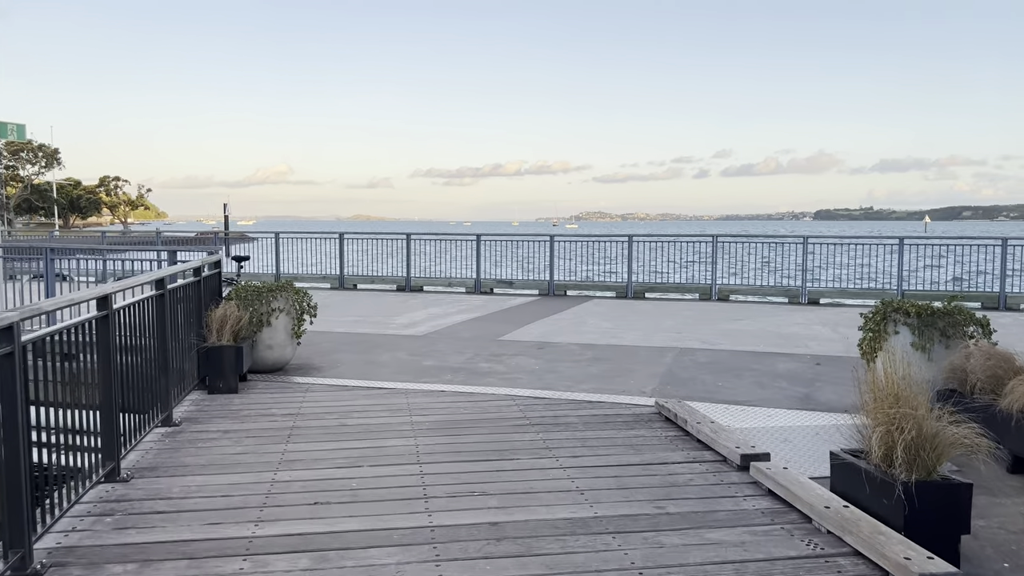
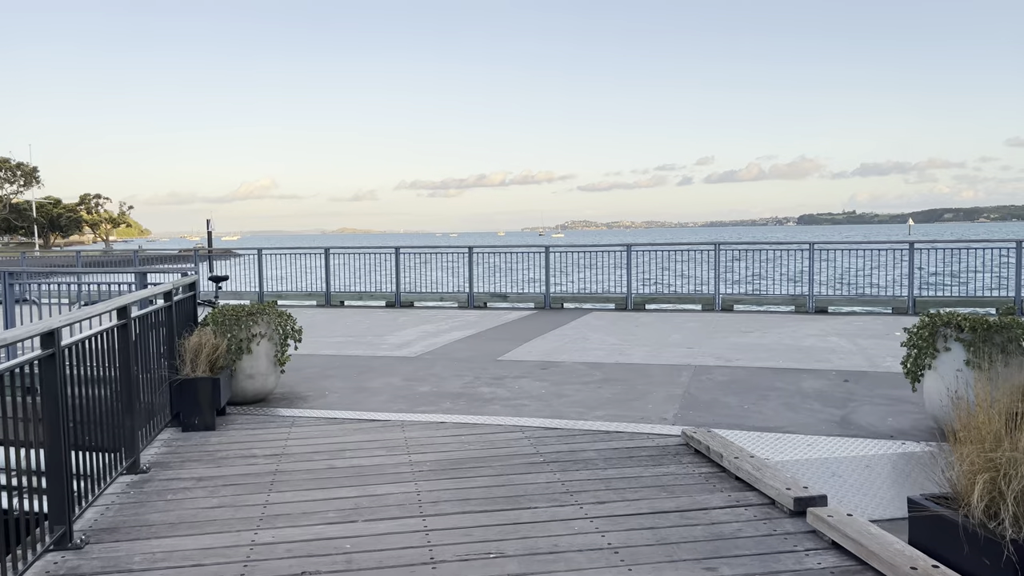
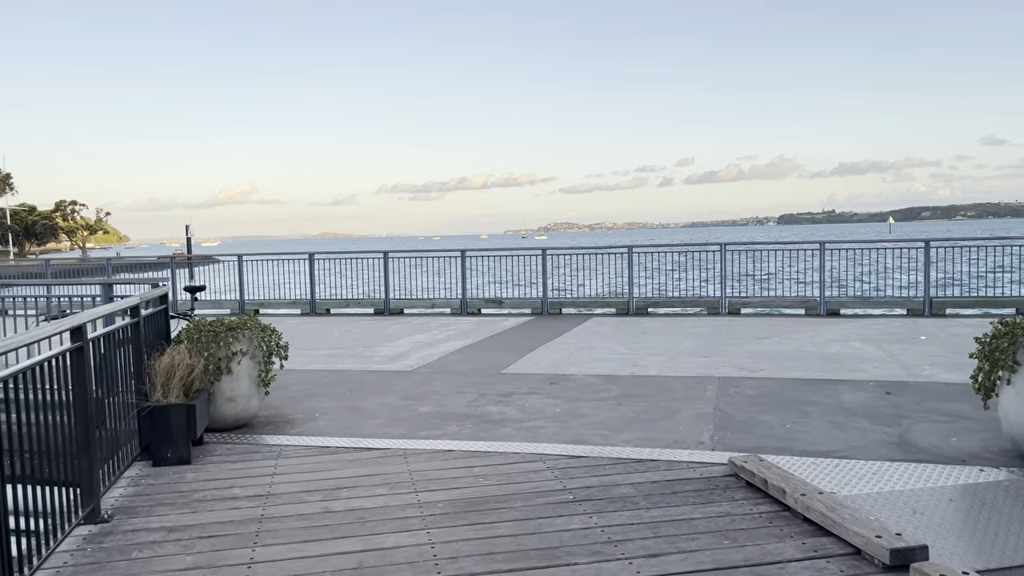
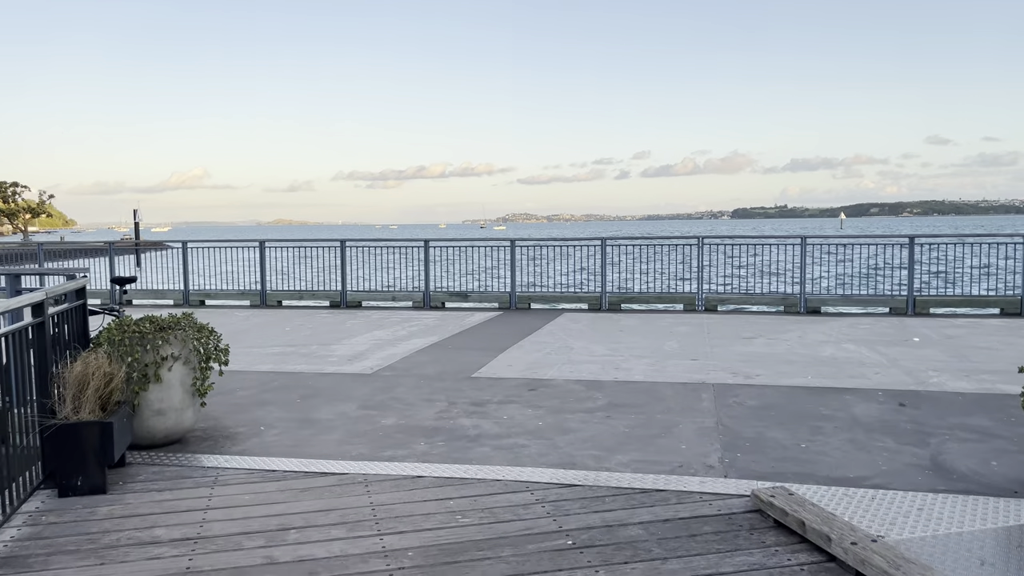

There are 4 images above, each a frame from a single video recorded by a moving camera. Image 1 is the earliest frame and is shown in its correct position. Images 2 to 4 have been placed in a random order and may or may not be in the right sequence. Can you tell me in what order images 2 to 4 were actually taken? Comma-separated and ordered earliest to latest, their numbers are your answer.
2, 3, 4
